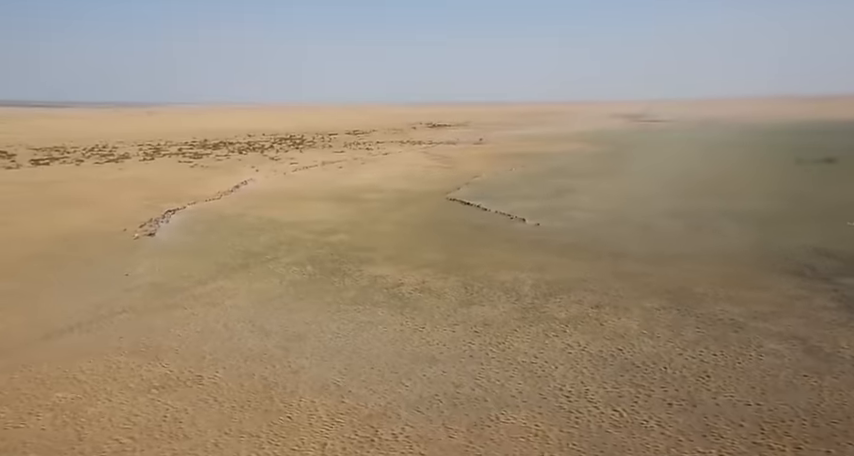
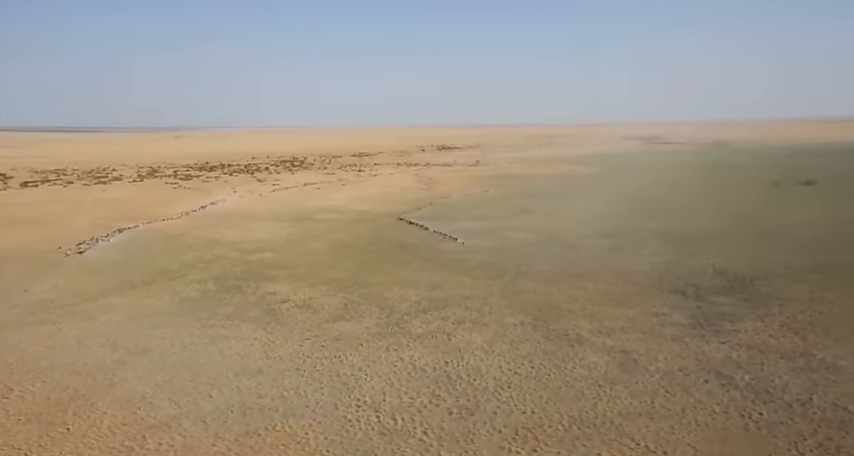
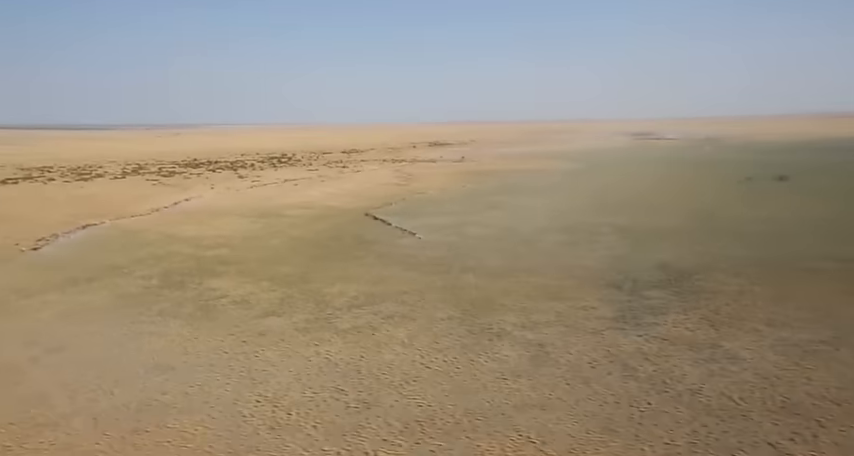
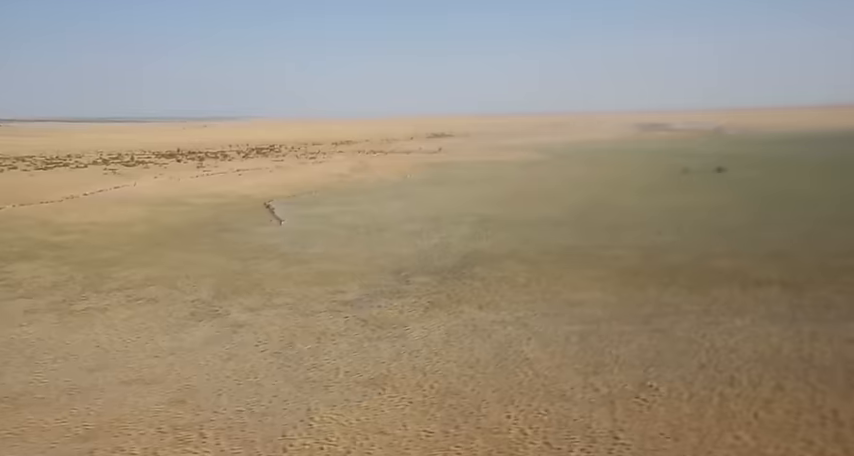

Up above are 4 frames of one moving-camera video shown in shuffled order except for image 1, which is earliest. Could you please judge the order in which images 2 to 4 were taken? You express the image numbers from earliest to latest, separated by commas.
2, 3, 4
